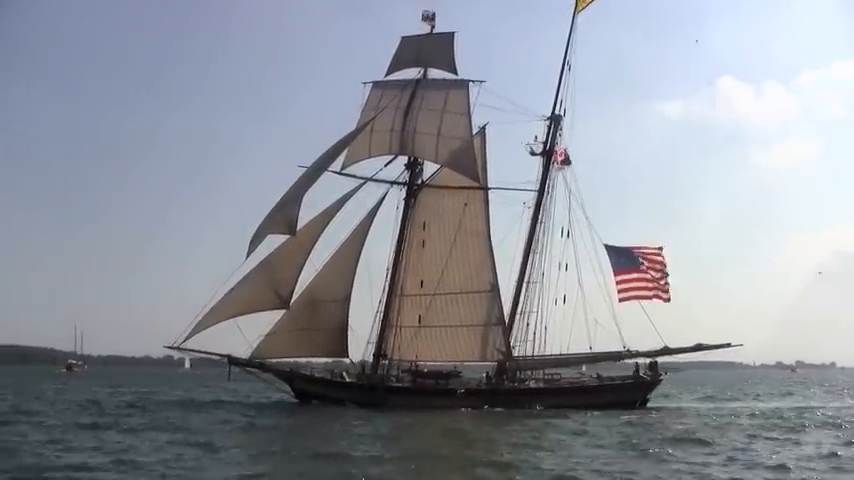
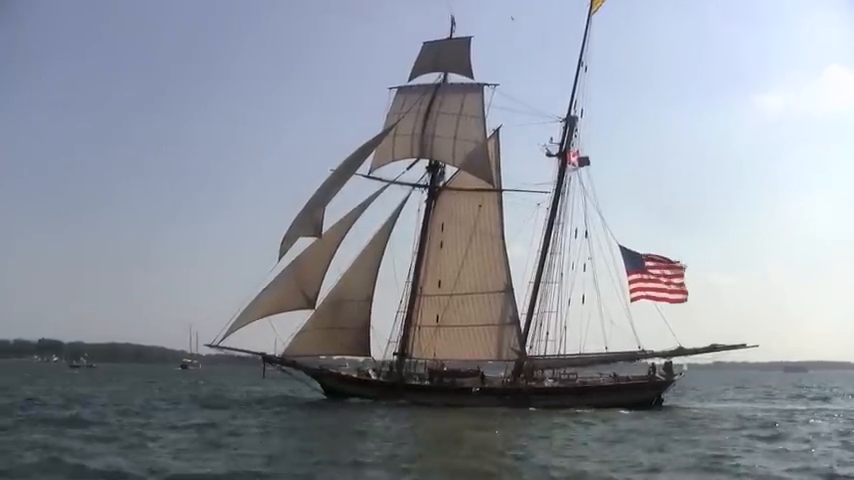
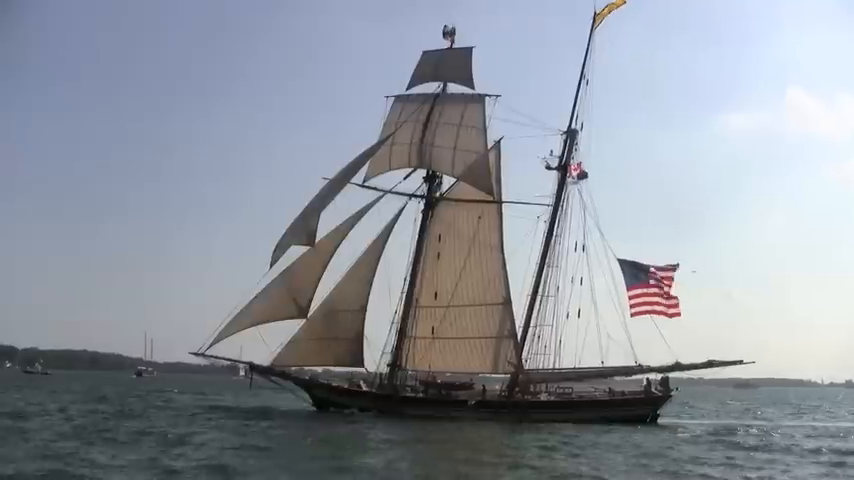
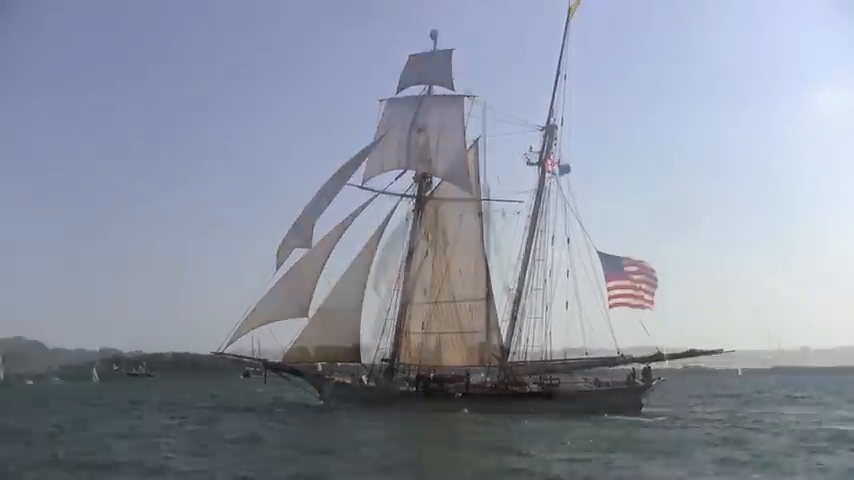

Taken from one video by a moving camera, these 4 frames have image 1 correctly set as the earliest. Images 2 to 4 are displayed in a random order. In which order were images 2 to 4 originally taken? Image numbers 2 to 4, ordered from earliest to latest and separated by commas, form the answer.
3, 2, 4
